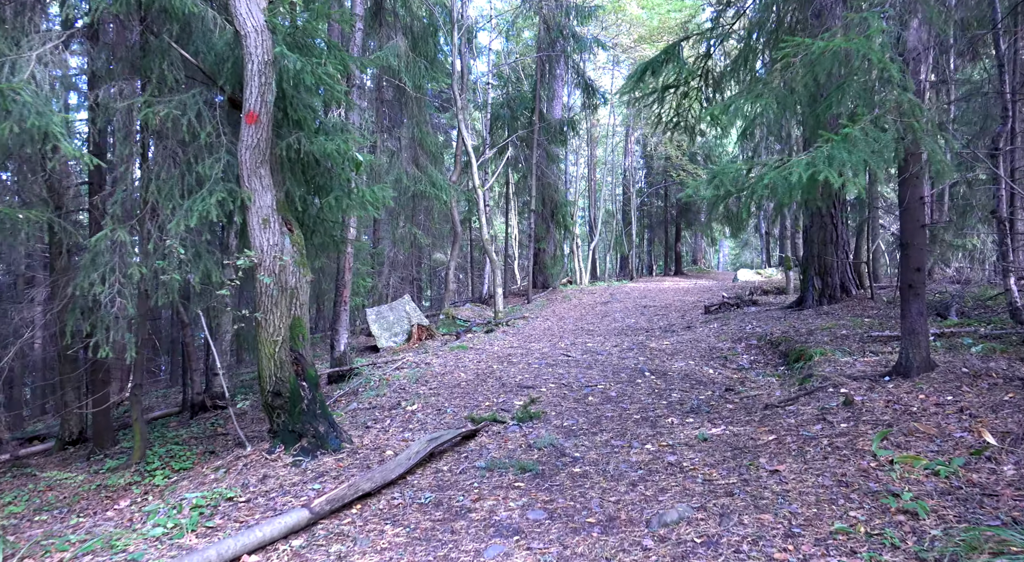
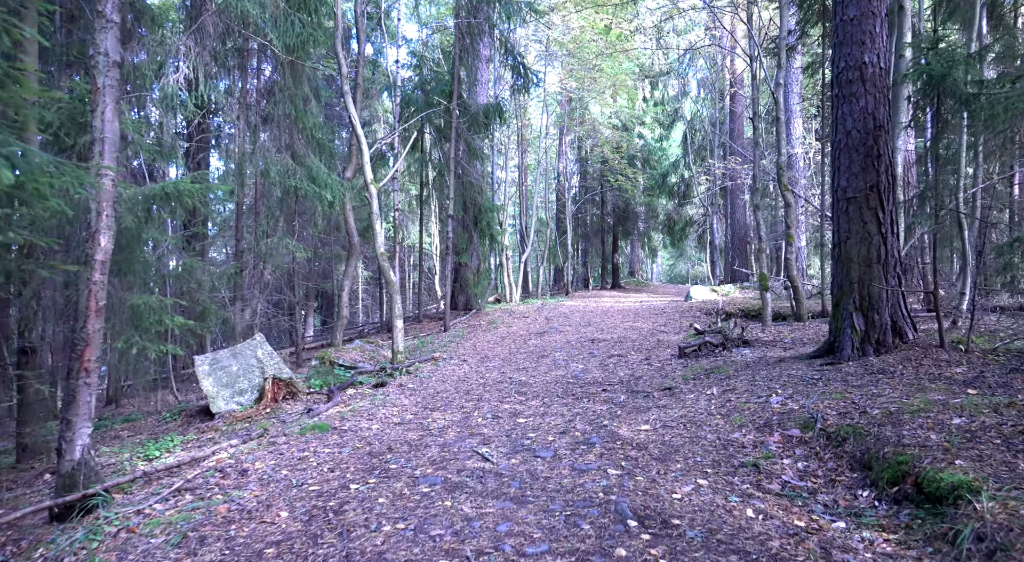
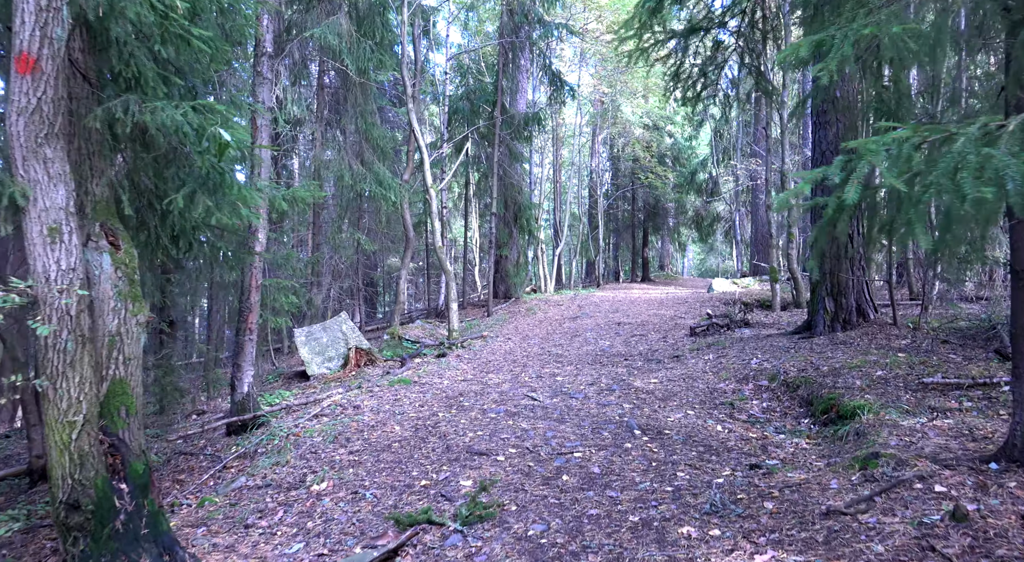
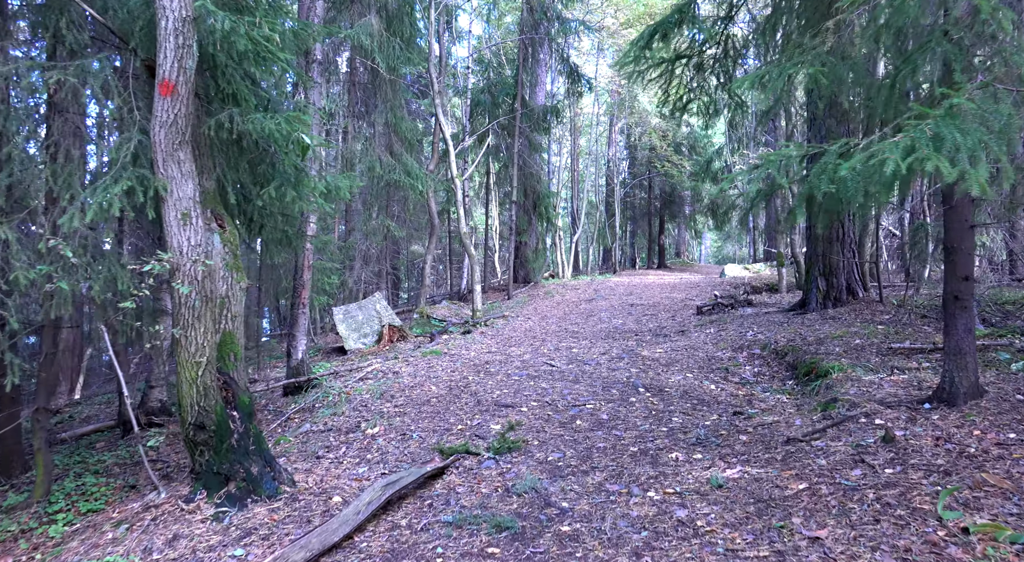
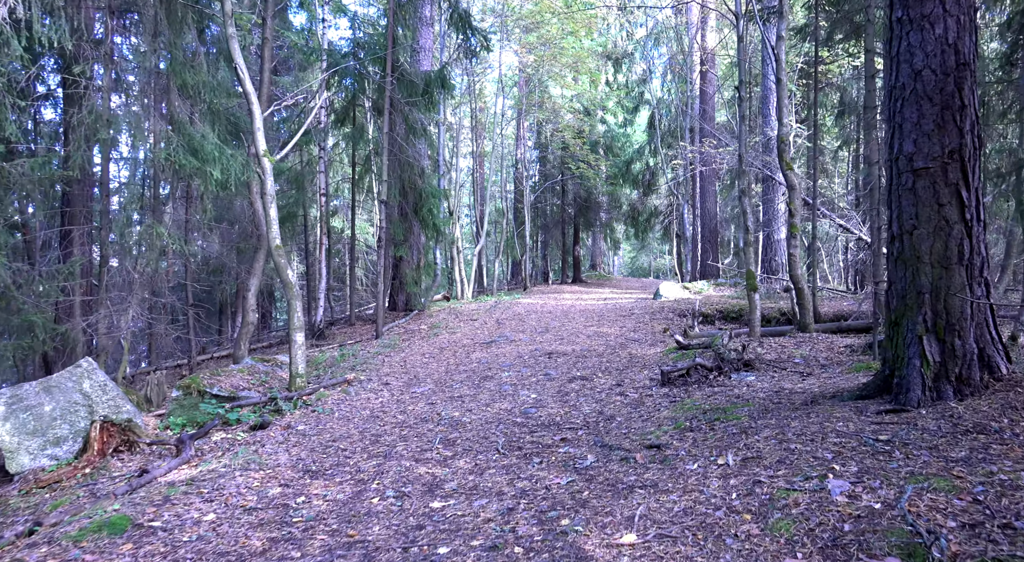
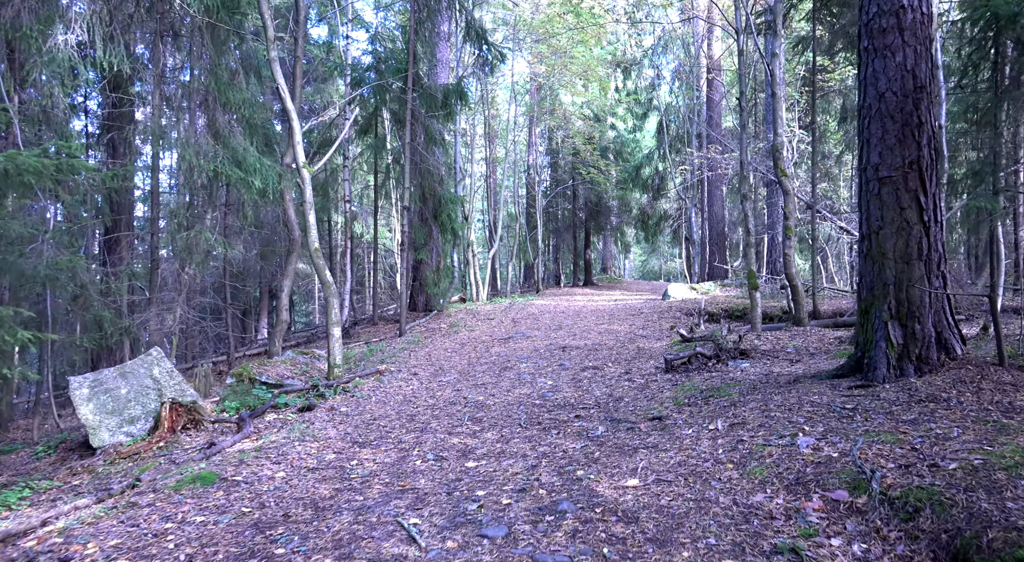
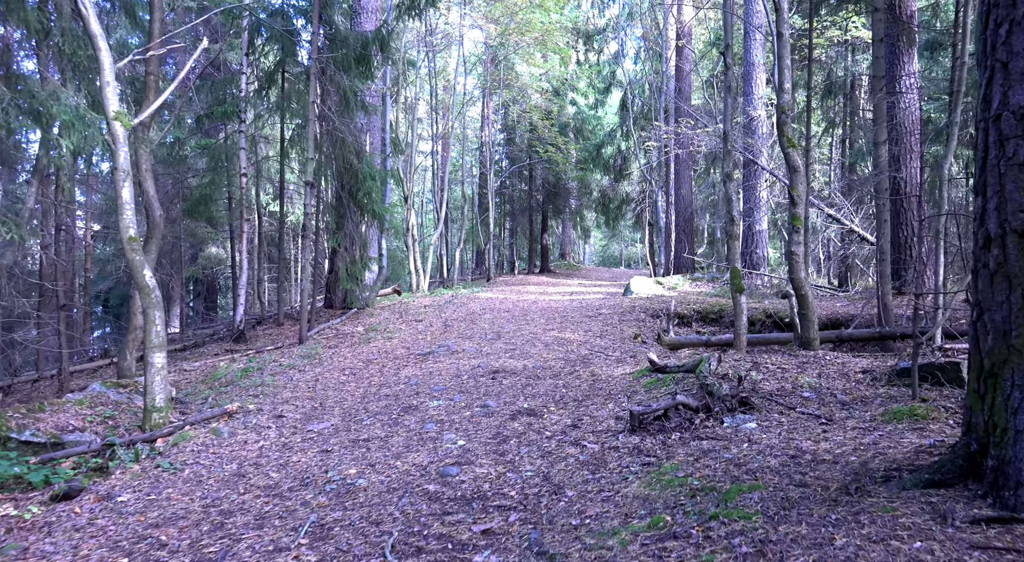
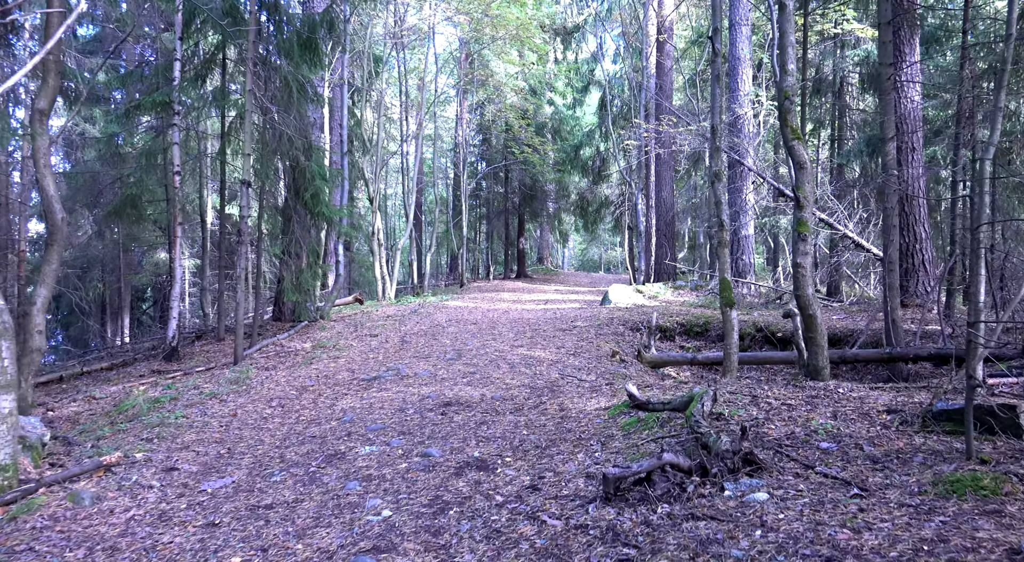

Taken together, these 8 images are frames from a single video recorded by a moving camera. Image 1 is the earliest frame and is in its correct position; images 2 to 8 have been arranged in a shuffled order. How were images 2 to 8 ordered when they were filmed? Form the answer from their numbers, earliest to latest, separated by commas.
4, 3, 2, 6, 5, 7, 8
